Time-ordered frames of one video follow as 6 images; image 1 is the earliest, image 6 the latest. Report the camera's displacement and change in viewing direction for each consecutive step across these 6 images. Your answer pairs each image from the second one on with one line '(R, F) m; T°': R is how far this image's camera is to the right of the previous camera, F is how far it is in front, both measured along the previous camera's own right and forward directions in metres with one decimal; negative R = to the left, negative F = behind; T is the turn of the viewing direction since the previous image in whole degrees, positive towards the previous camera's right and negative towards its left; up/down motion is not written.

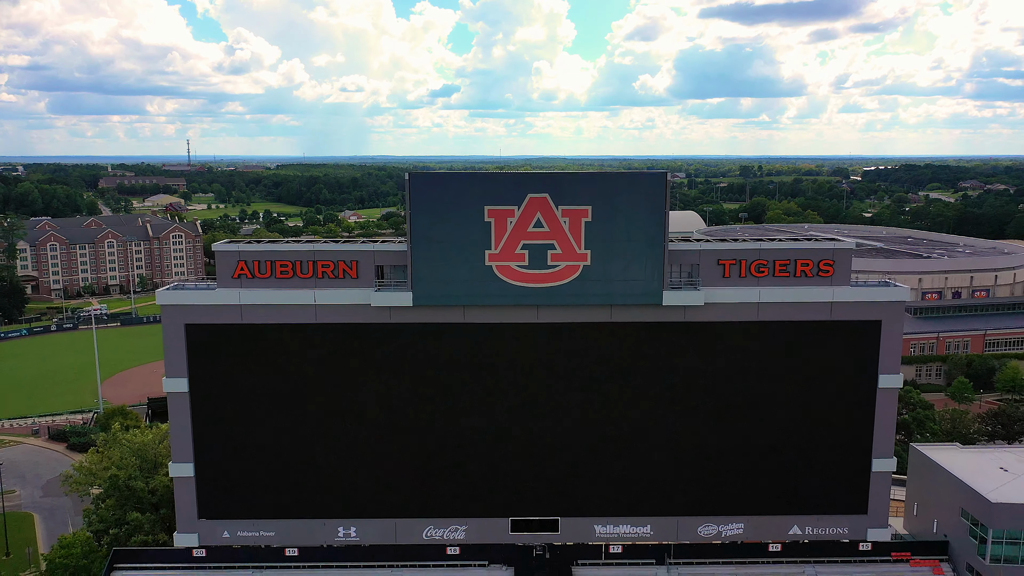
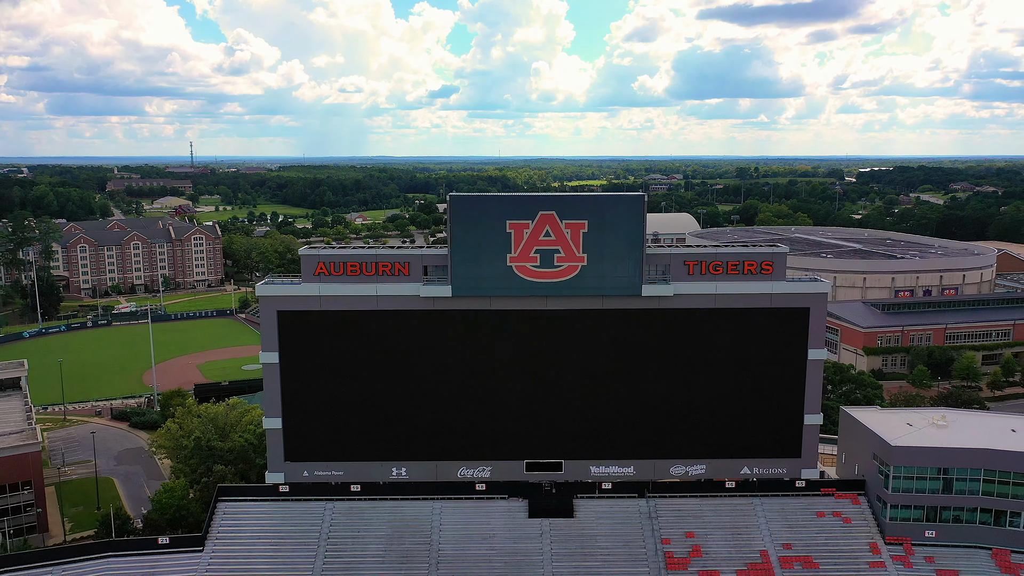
(-0.3, -3.6) m; 0°
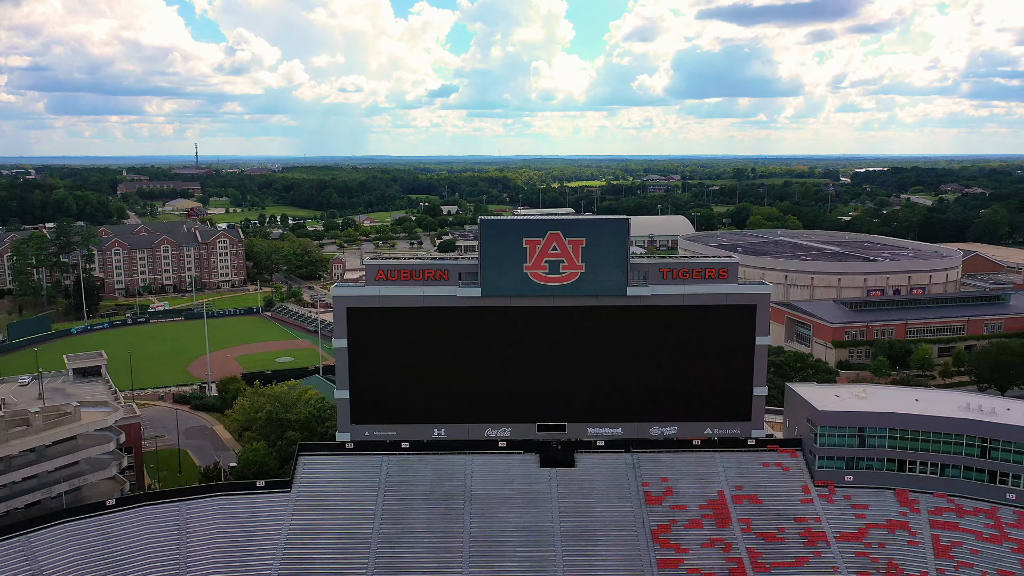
(-0.3, -4.5) m; 0°
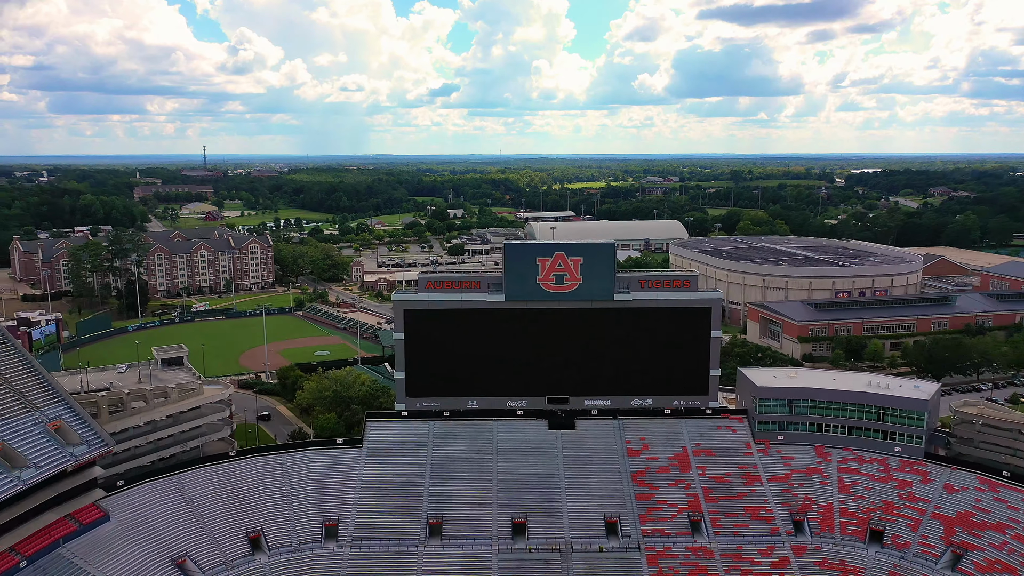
(-0.4, -6.5) m; 0°
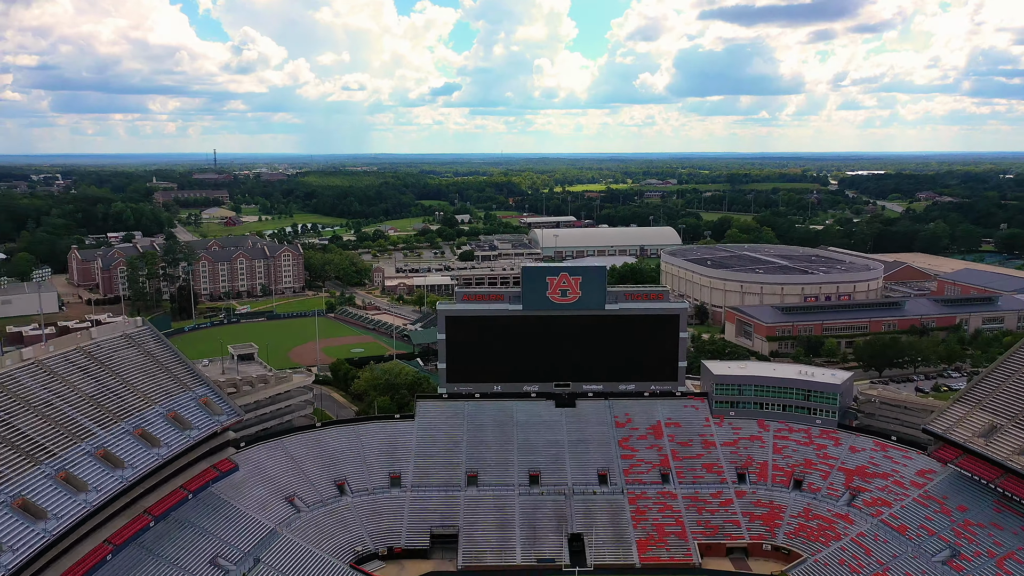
(-0.5, -8.2) m; 0°
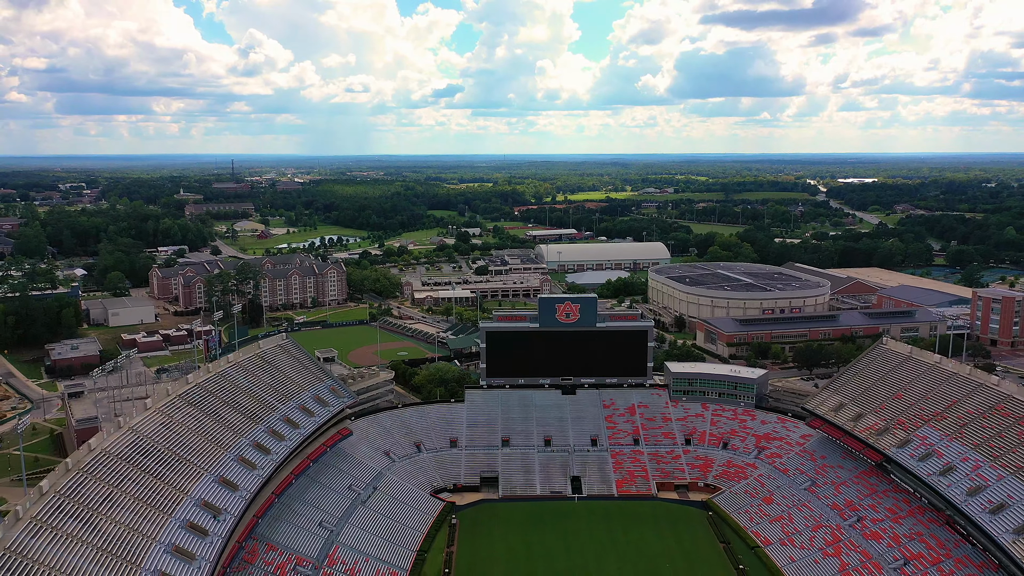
(-1.0, -15.3) m; 0°
